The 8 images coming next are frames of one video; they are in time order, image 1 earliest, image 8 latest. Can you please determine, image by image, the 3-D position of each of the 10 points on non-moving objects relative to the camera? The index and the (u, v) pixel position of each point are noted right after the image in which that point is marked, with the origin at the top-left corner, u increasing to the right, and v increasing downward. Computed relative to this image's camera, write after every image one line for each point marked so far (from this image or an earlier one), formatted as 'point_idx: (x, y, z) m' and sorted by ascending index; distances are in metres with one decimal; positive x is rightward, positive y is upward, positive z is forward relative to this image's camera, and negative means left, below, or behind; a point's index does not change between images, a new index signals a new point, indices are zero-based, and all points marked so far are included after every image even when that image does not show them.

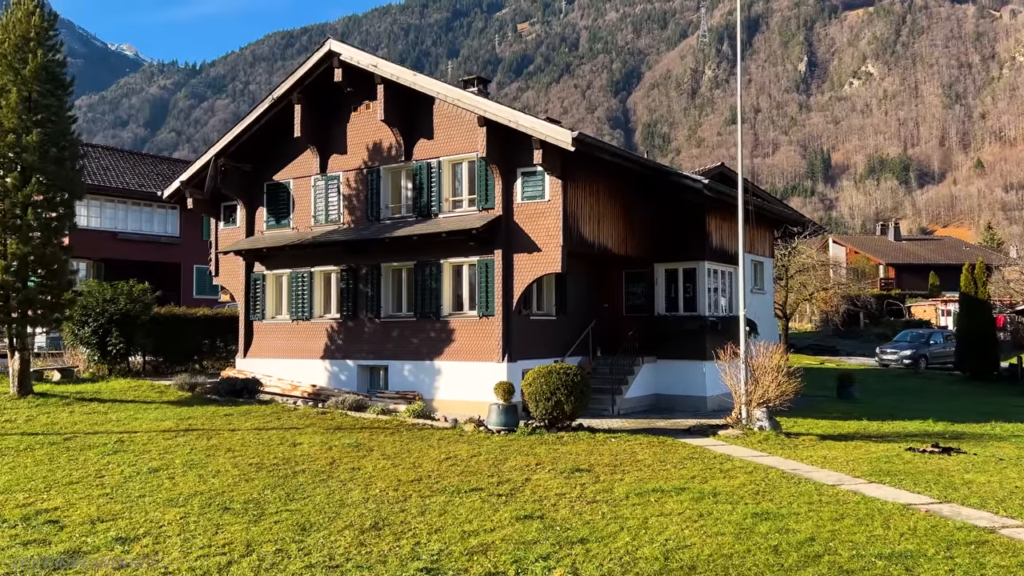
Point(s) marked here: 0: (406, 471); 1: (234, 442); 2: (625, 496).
0: (-1.6, -2.7, +12.0) m
1: (-4.9, -2.7, +14.2) m
2: (+1.5, -2.8, +10.8) m
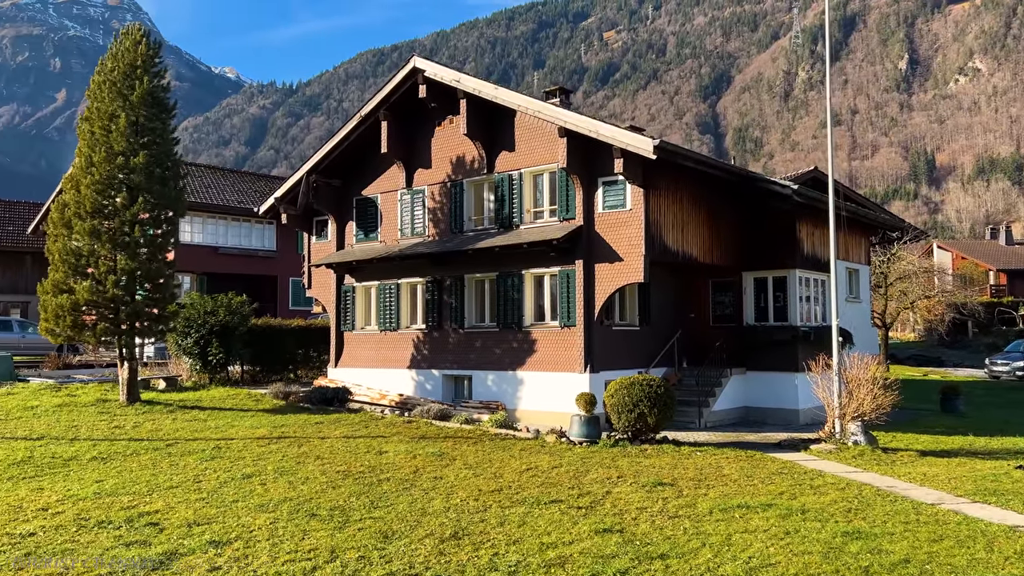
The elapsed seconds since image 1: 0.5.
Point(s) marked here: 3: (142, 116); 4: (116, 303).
0: (-0.4, -2.9, +12.0) m
1: (-3.4, -2.9, +14.6) m
2: (+2.6, -2.9, +10.6) m
3: (-8.9, +4.1, +19.4) m
4: (-9.2, -0.3, +19.0) m
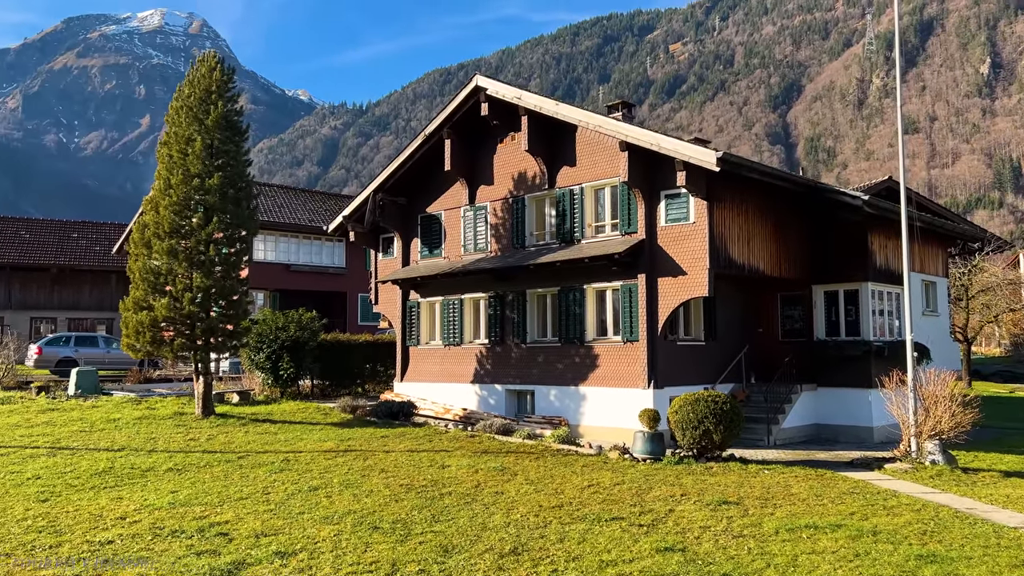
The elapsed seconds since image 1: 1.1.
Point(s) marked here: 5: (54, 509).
0: (+0.5, -3.1, +12.0) m
1: (-2.3, -3.2, +14.8) m
2: (+3.3, -3.1, +10.3) m
3: (-7.4, +3.7, +20.2) m
4: (-7.7, -0.7, +19.7) m
5: (-6.2, -3.0, +11.0) m
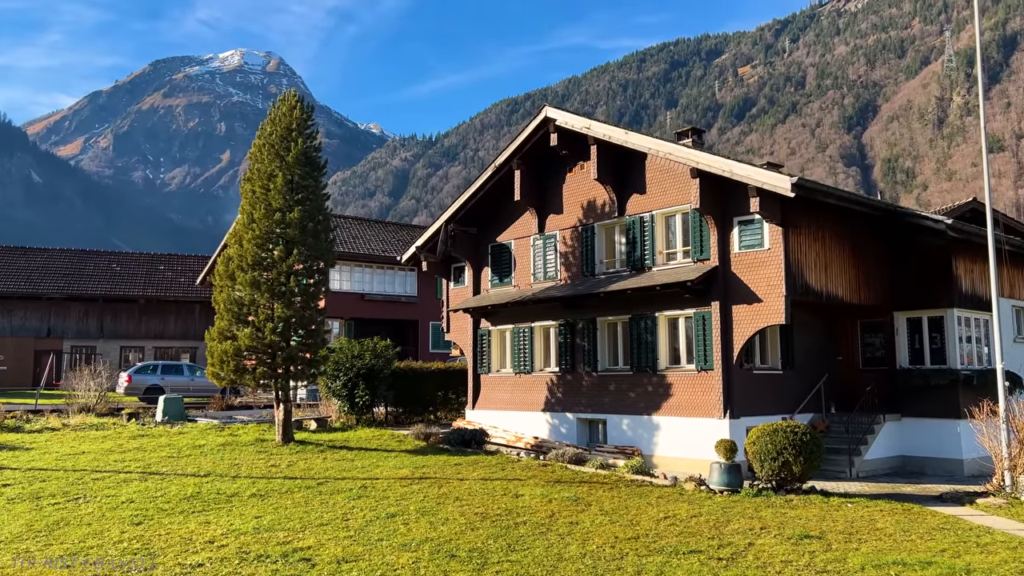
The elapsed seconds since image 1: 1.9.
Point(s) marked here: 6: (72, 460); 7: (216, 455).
0: (+1.7, -3.5, +11.9) m
1: (-0.9, -3.7, +14.9) m
2: (+4.3, -3.4, +10.0) m
3: (-5.6, +2.9, +21.0) m
4: (-6.0, -1.5, +20.3) m
5: (-5.2, -3.5, +11.5) m
6: (-9.4, -3.7, +17.3) m
7: (-6.8, -3.8, +18.6) m
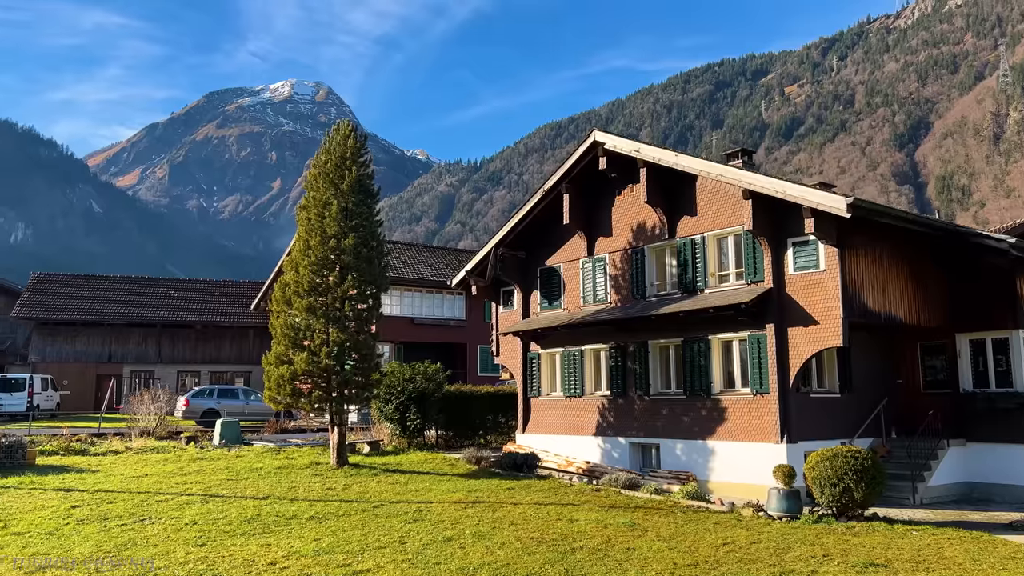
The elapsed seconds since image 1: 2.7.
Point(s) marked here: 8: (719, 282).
0: (+2.5, -3.9, +11.8) m
1: (+0.1, -4.2, +14.9) m
2: (+5.0, -3.7, +9.7) m
3: (-4.3, +2.3, +21.4) m
4: (-4.7, -2.1, +20.7) m
5: (-4.4, -3.8, +11.7) m
6: (-8.2, -4.3, +17.7) m
7: (-5.6, -4.4, +18.9) m
8: (+5.1, +0.1, +19.7) m
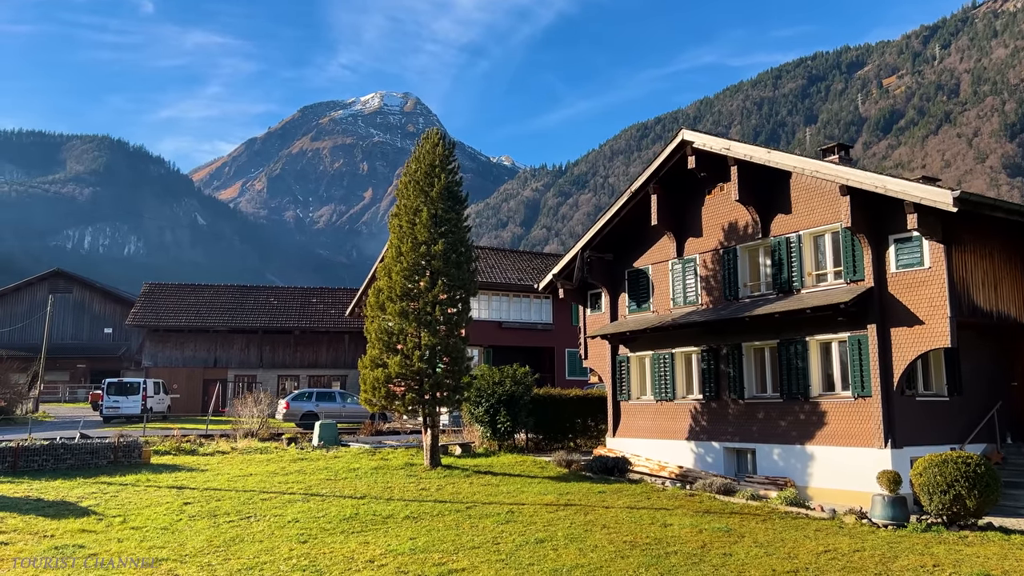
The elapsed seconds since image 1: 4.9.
0: (+3.8, -3.9, +11.5) m
1: (+1.8, -4.2, +14.9) m
2: (+6.1, -3.7, +9.1) m
3: (-1.9, +2.1, +21.8) m
4: (-2.4, -2.3, +21.1) m
5: (-3.0, -3.9, +12.2) m
6: (-6.2, -4.4, +18.6) m
7: (-3.4, -4.6, +19.5) m
8: (+7.2, +0.1, +19.1) m
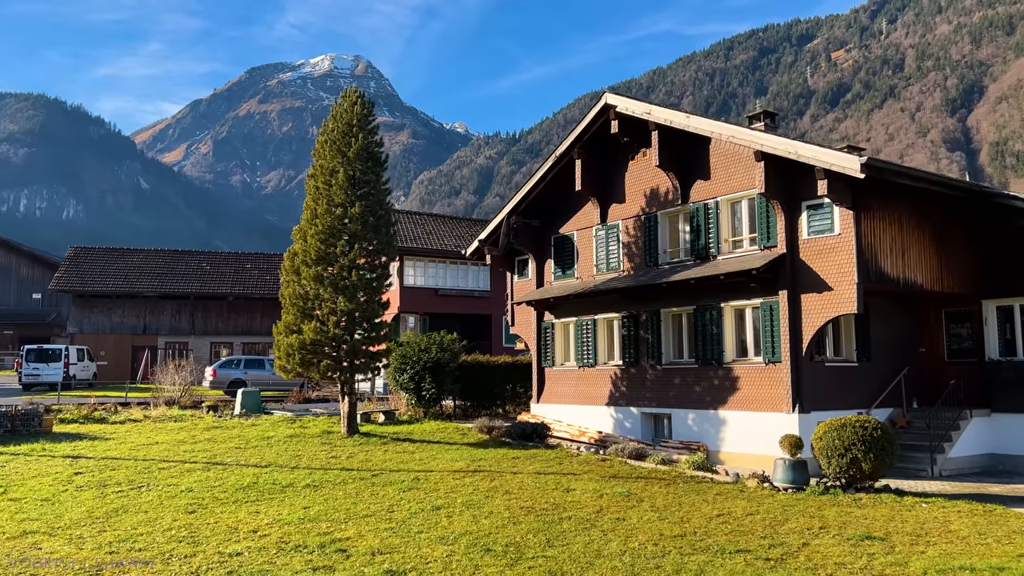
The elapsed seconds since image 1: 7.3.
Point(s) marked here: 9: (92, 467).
0: (+2.3, -3.4, +11.5) m
1: (0.0, -3.6, +14.7) m
2: (+4.7, -3.2, +9.2) m
3: (-4.0, +3.1, +21.2) m
4: (-4.5, -1.3, +20.6) m
5: (-4.6, -3.4, +11.7) m
6: (-8.1, -3.6, +17.9) m
7: (-5.4, -3.7, +19.0) m
8: (+5.2, +0.9, +19.1) m
9: (-8.2, -3.5, +15.8) m
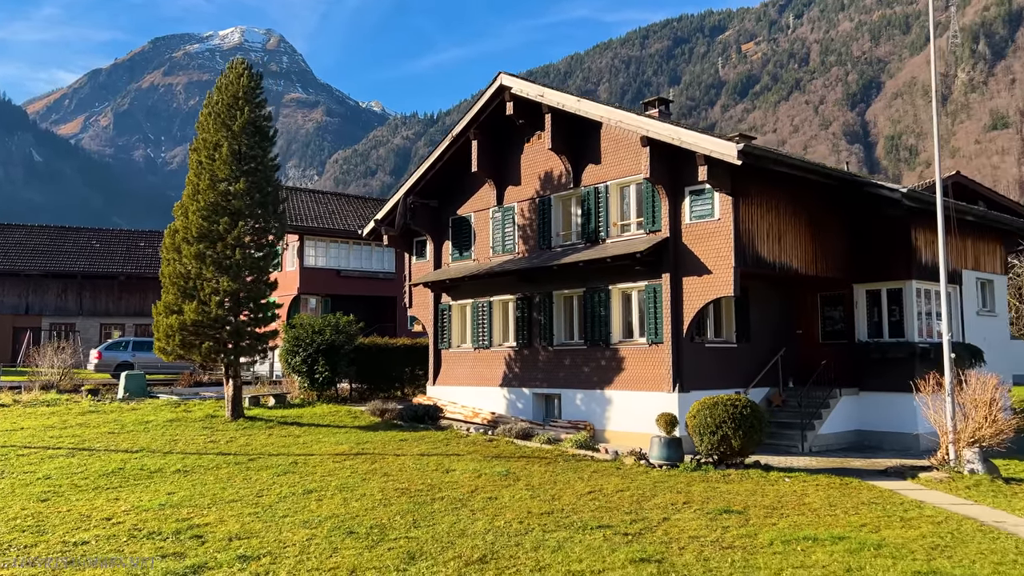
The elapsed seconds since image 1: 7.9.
0: (+0.4, -3.1, +11.6) m
1: (-2.1, -3.2, +14.6) m
2: (+3.1, -3.0, +9.6) m
3: (-6.8, +3.6, +20.5) m
4: (-7.2, -0.8, +20.0) m
5: (-6.4, -3.0, +11.2) m
6: (-10.6, -3.1, +17.0) m
7: (-8.0, -3.2, +18.3) m
8: (+2.6, +1.4, +19.4) m
9: (-10.4, -3.1, +14.9) m
